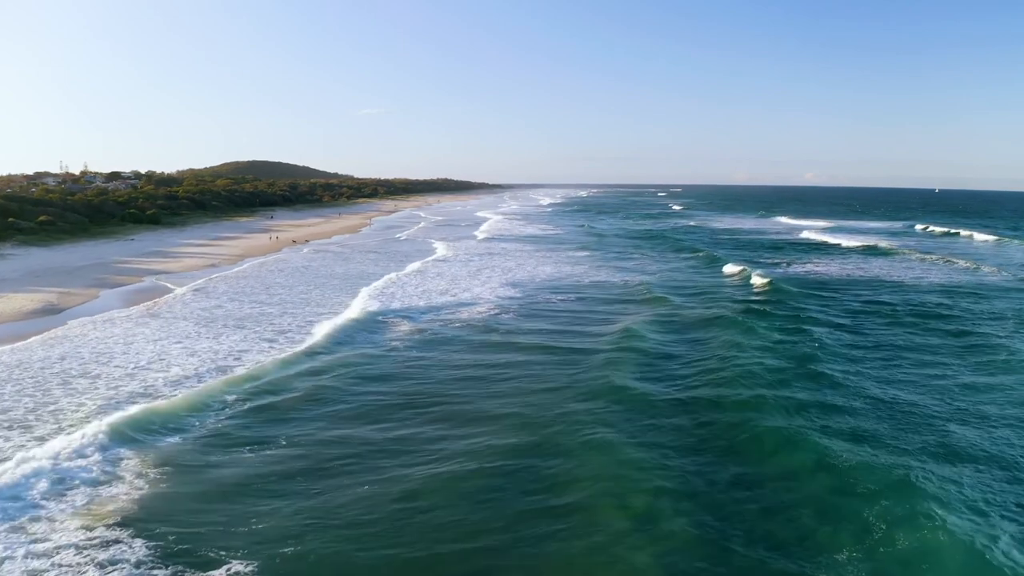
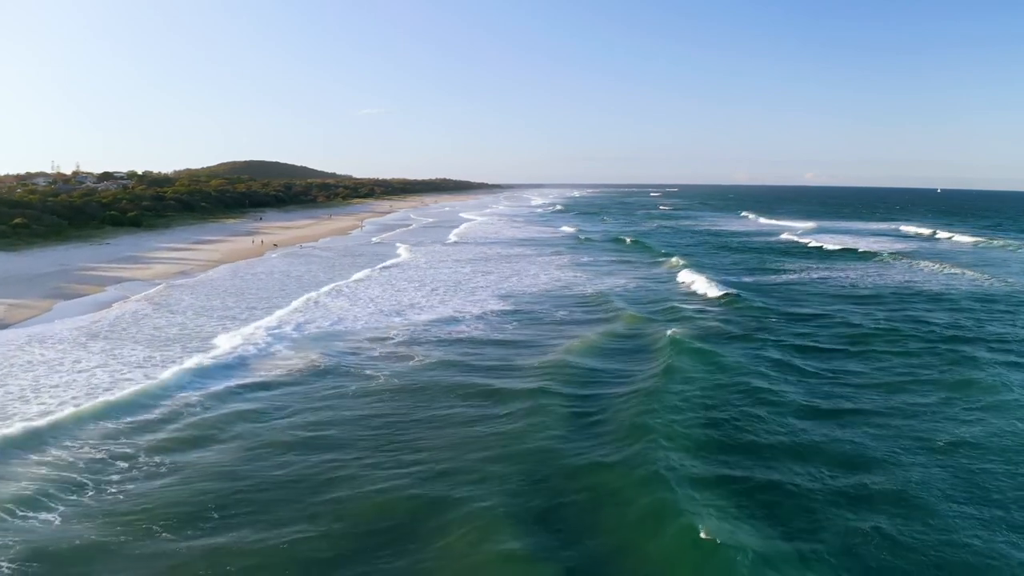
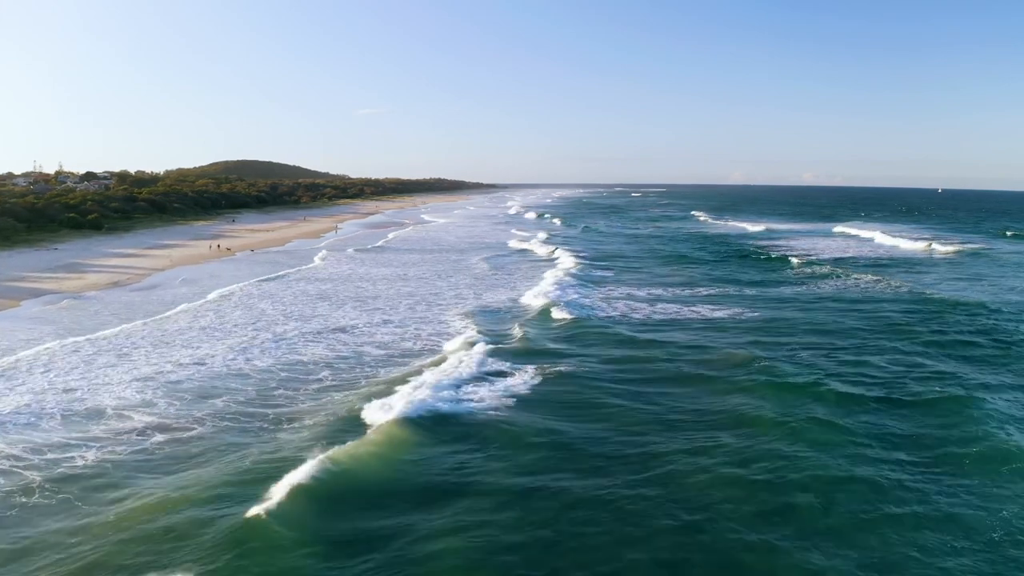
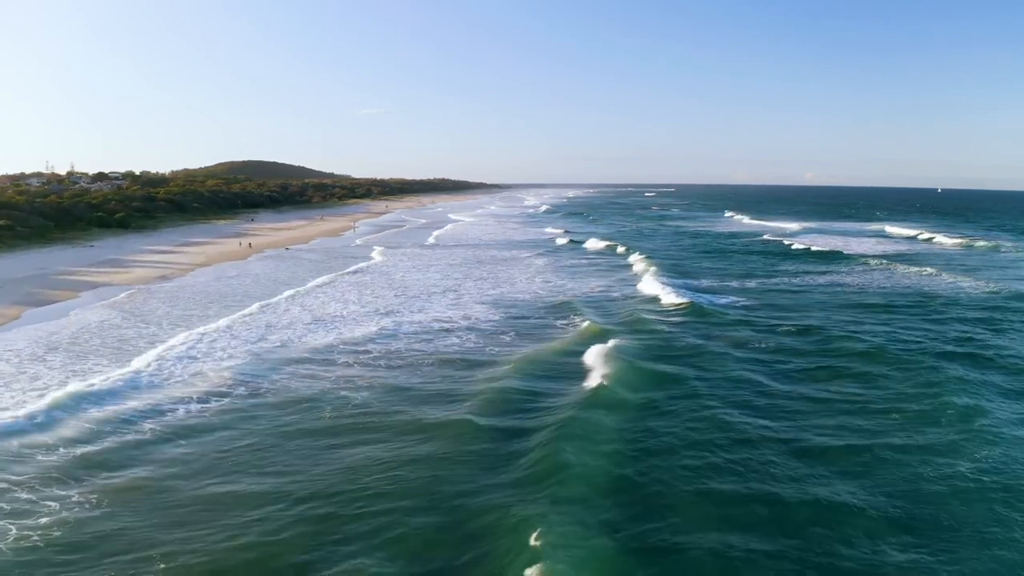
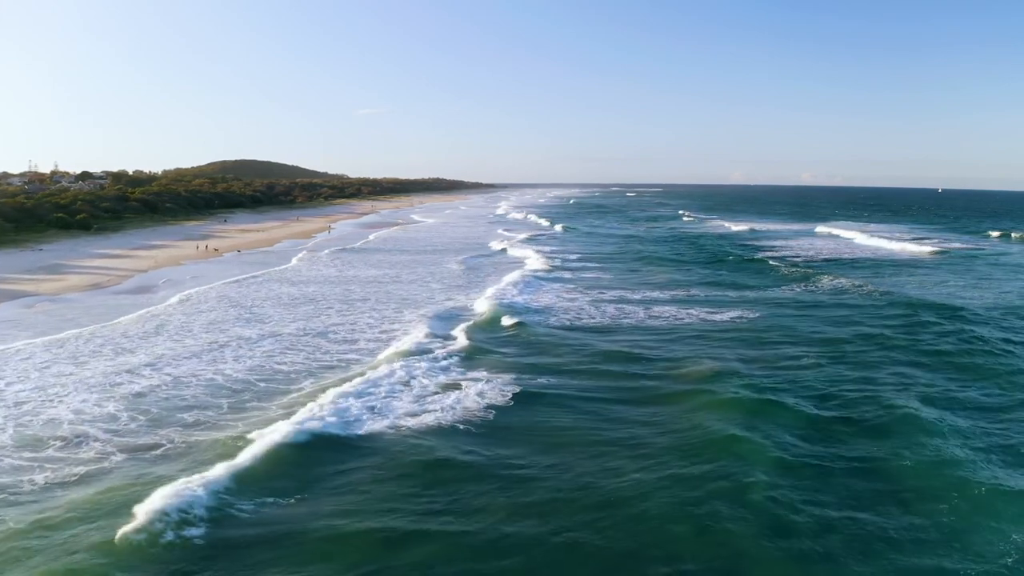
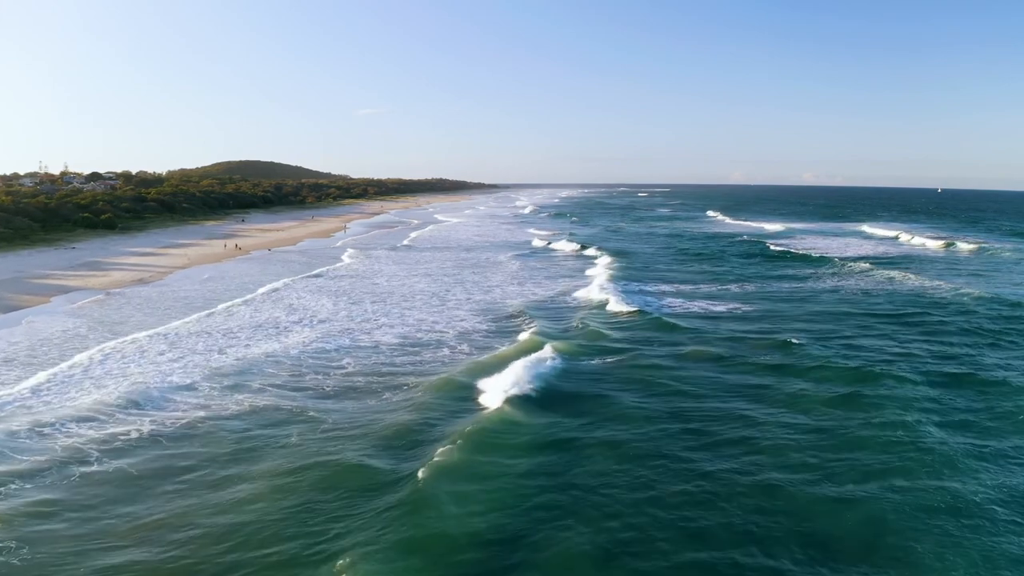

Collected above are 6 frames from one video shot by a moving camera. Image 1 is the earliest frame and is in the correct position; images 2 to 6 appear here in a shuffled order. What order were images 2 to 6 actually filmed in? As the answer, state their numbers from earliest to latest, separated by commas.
2, 4, 6, 3, 5
